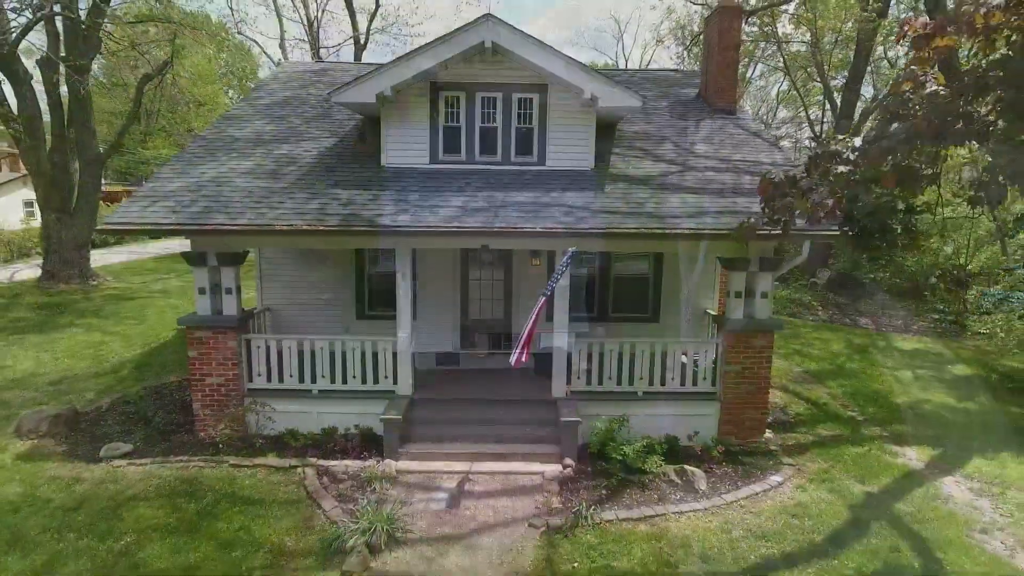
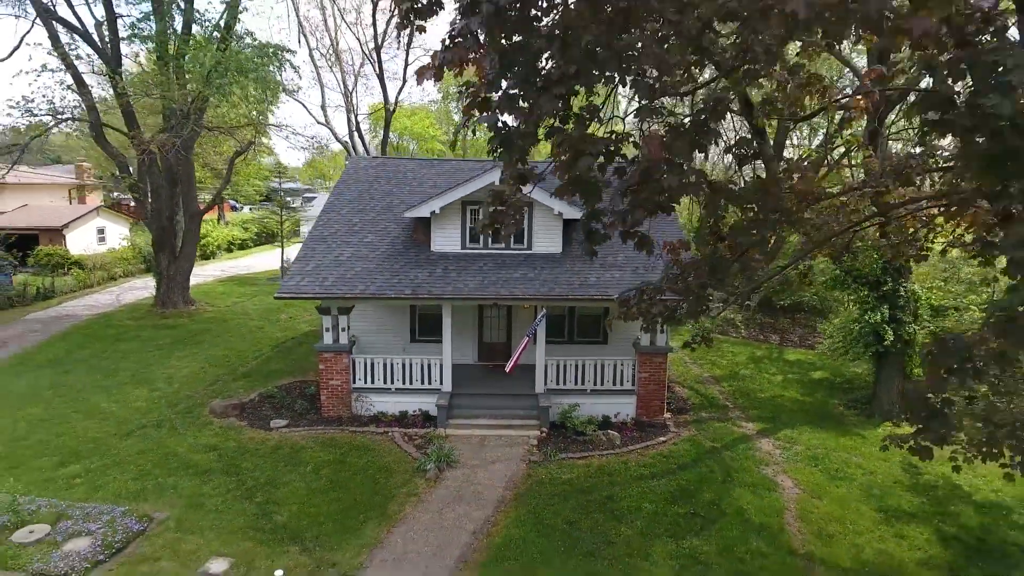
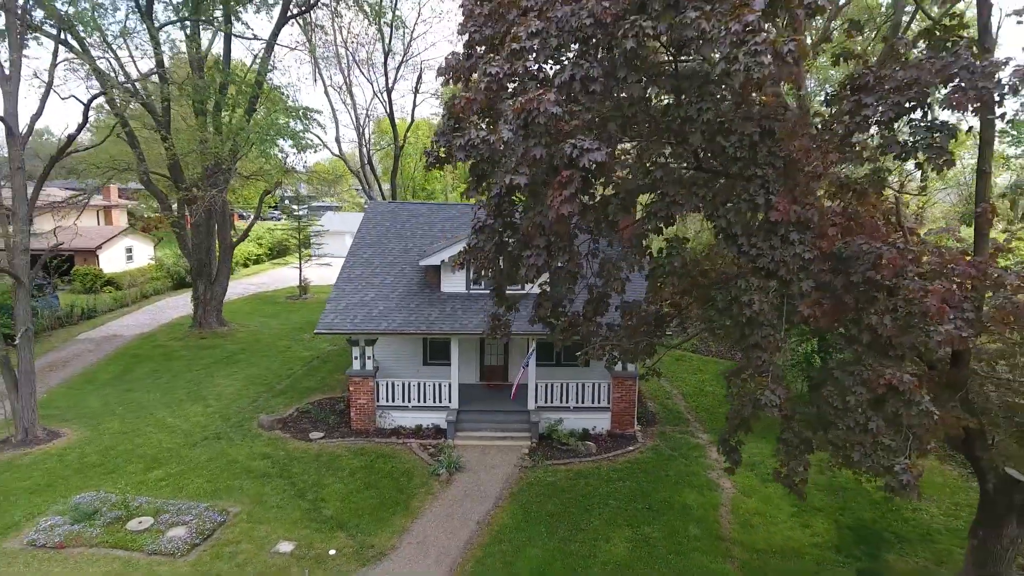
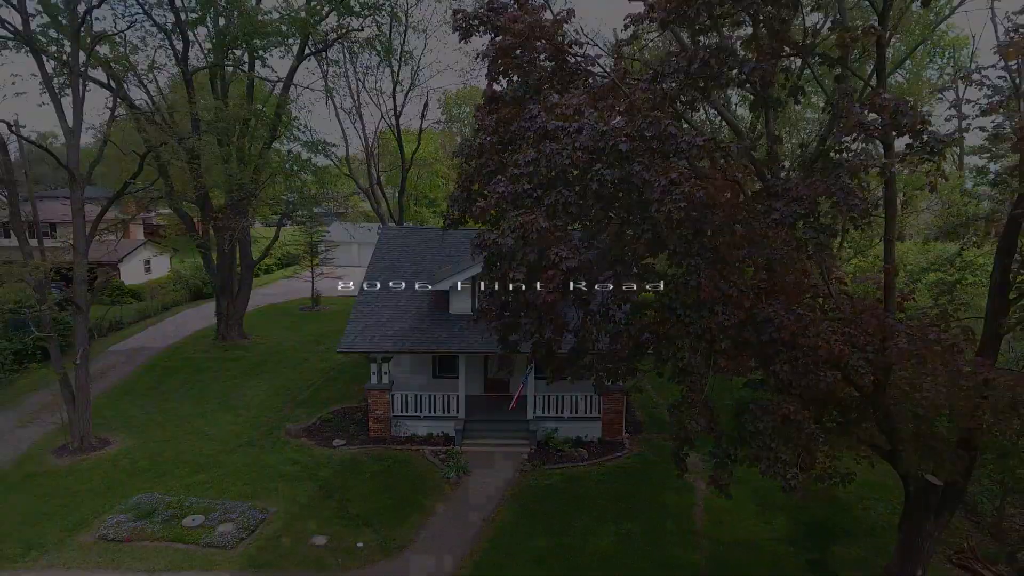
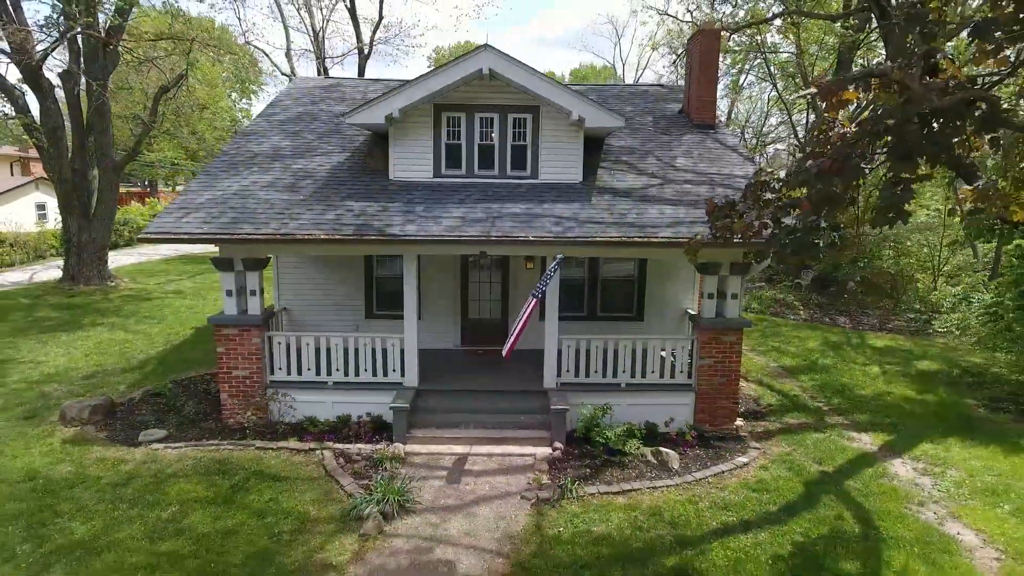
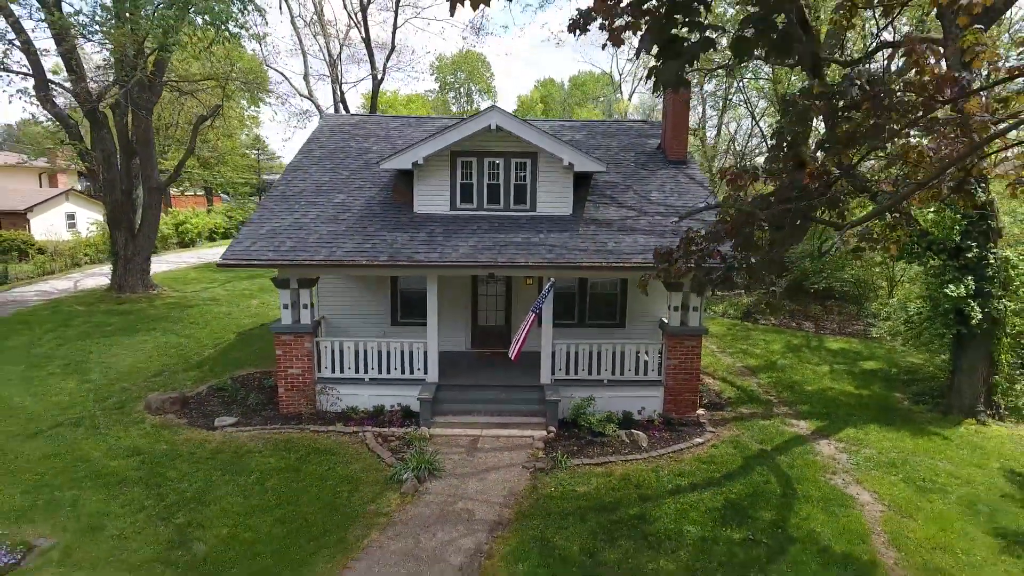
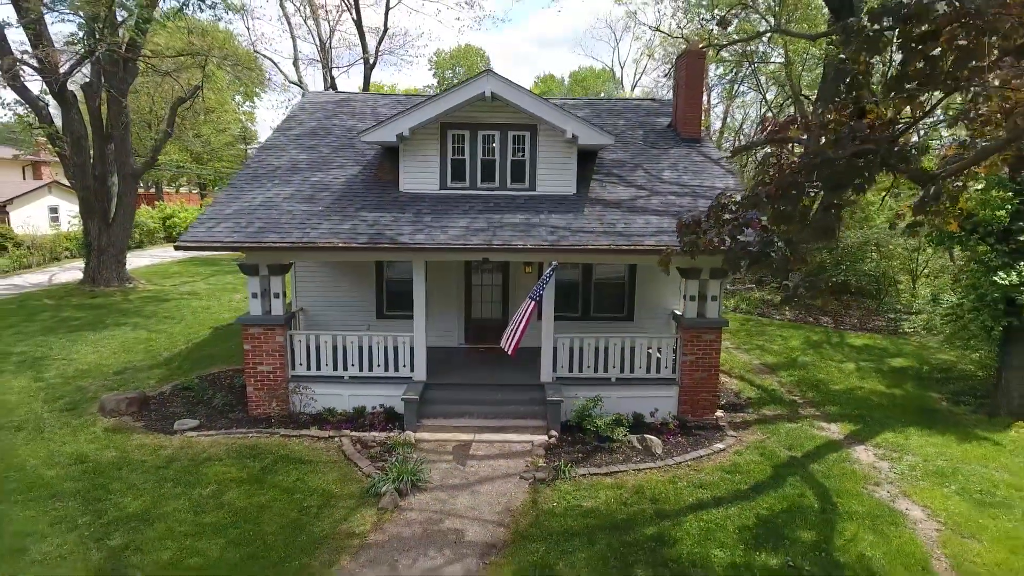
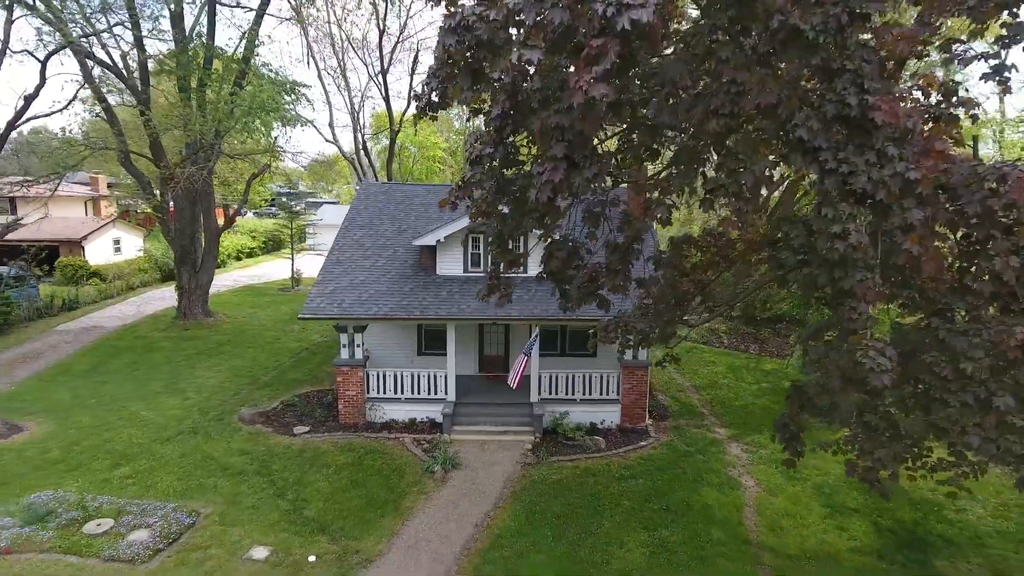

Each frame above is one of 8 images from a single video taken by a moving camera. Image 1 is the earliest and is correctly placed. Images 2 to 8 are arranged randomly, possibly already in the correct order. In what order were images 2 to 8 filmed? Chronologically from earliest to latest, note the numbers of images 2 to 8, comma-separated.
5, 7, 6, 2, 8, 3, 4
